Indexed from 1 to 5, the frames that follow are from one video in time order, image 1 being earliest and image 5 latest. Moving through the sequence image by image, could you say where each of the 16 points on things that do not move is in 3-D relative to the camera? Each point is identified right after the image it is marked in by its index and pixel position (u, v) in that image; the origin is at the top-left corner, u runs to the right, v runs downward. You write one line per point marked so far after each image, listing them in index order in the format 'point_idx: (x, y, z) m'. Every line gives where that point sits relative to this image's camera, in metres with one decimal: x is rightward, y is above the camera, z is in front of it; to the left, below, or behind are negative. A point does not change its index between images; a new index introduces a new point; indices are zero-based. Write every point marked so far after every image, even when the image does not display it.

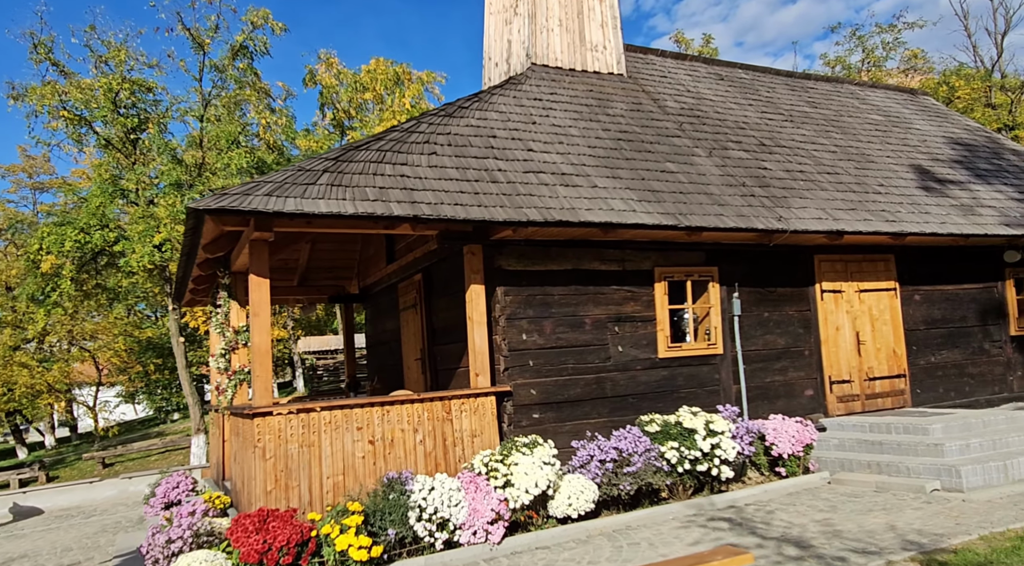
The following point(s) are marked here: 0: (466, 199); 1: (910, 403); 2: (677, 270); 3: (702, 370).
0: (-0.4, +0.7, +7.1) m
1: (+5.3, -1.6, +10.7) m
2: (+1.8, +0.2, +9.0) m
3: (+2.2, -1.0, +9.1) m
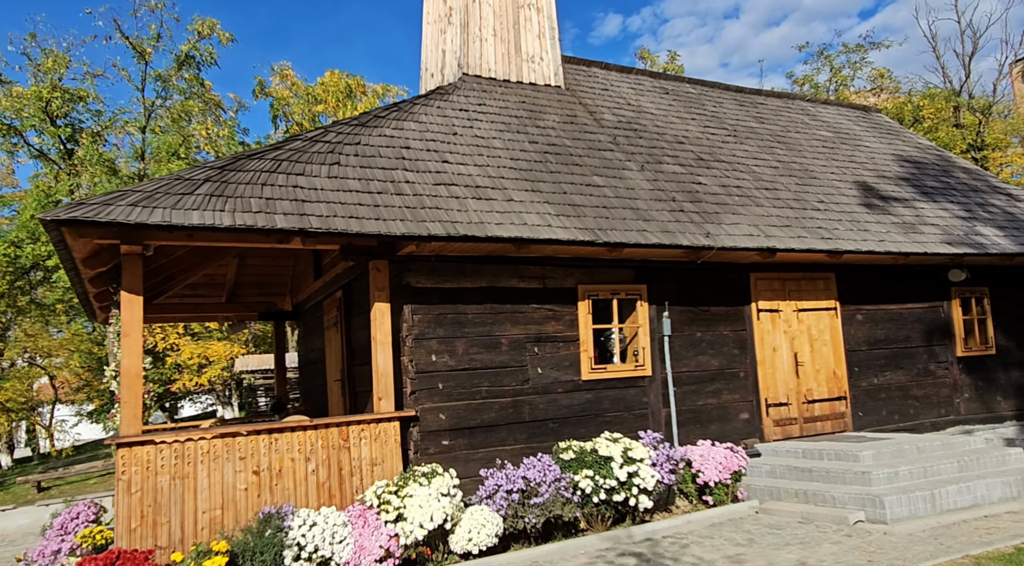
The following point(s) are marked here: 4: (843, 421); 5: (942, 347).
0: (-1.2, +0.6, +6.7) m
1: (+4.4, -1.8, +10.4) m
2: (+1.0, 0.0, +8.6) m
3: (+1.3, -1.2, +8.7) m
4: (+4.2, -1.8, +10.3) m
5: (+6.1, -0.9, +11.6) m
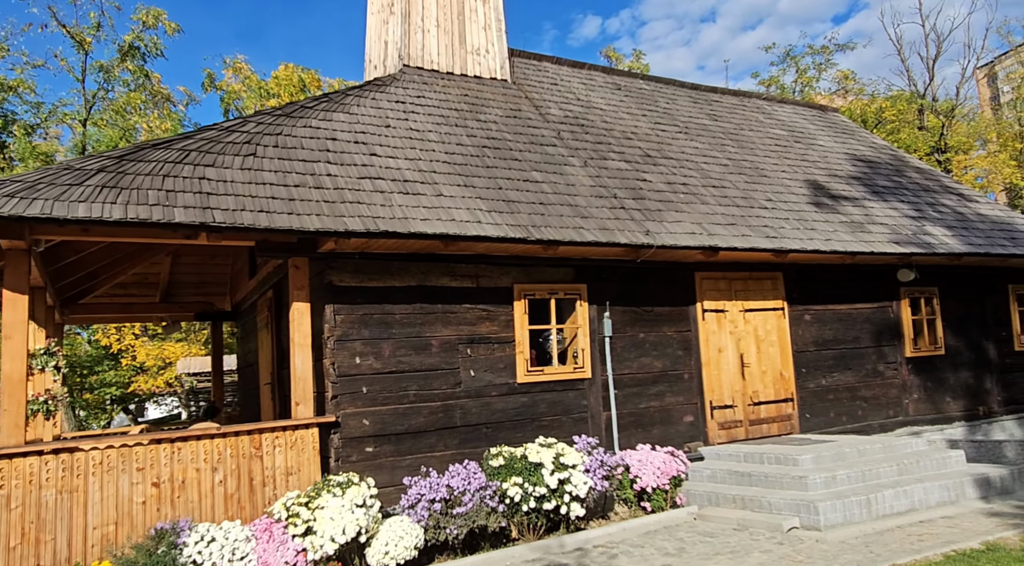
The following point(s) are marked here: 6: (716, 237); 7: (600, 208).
0: (-1.8, +0.6, +6.3) m
1: (+3.6, -1.8, +10.2) m
2: (+0.3, 0.0, +8.3) m
3: (+0.6, -1.2, +8.5) m
4: (+3.5, -1.8, +10.2) m
5: (+5.4, -0.9, +11.4) m
6: (+2.2, +0.5, +8.8) m
7: (+0.9, +0.8, +8.5) m
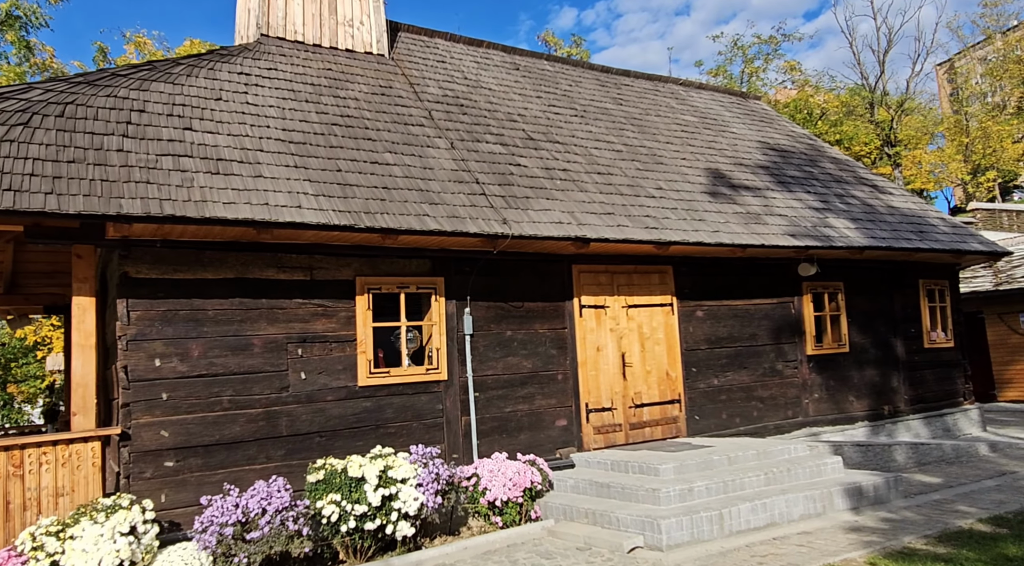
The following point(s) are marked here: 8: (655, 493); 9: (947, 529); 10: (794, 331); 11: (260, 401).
0: (-3.2, +0.7, +5.4) m
1: (+2.1, -1.8, +9.6) m
2: (-1.2, 0.0, +7.6) m
3: (-0.9, -1.1, +7.7) m
4: (+1.9, -1.7, +9.5) m
5: (+3.7, -0.8, +10.9) m
6: (+0.8, +0.6, +8.1) m
7: (-0.5, +0.8, +7.7) m
8: (+1.2, -1.7, +6.6) m
9: (+3.3, -1.8, +6.1) m
10: (+3.8, -0.6, +11.0) m
11: (-2.1, -1.0, +6.8) m
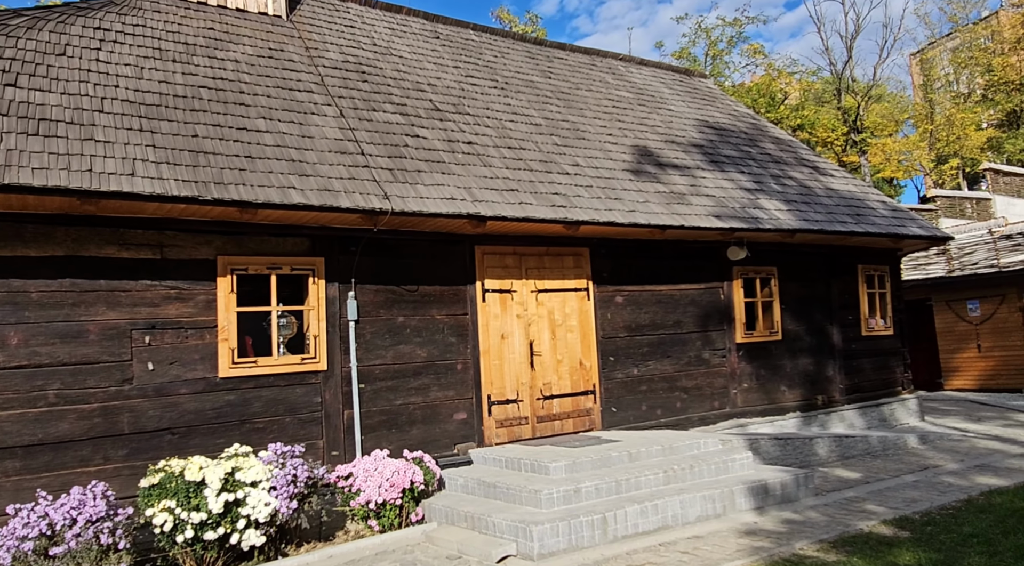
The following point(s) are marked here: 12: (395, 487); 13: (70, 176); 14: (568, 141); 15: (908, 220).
0: (-4.1, +0.8, +4.6) m
1: (+1.0, -1.6, +9.0) m
2: (-2.2, +0.2, +6.8) m
3: (-1.9, -0.9, +7.0) m
4: (+0.8, -1.5, +8.9) m
5: (+2.6, -0.6, +10.4) m
6: (-0.3, +0.7, +7.4) m
7: (-1.5, +1.0, +7.0) m
8: (+0.2, -1.6, +6.0) m
9: (+2.3, -1.7, +5.5) m
10: (+2.7, -0.4, +10.4) m
11: (-3.1, -0.8, +6.0) m
12: (-0.9, -1.6, +6.5) m
13: (-2.9, +0.7, +5.4) m
14: (+0.7, +1.7, +9.9) m
15: (+6.1, +1.0, +12.5) m
